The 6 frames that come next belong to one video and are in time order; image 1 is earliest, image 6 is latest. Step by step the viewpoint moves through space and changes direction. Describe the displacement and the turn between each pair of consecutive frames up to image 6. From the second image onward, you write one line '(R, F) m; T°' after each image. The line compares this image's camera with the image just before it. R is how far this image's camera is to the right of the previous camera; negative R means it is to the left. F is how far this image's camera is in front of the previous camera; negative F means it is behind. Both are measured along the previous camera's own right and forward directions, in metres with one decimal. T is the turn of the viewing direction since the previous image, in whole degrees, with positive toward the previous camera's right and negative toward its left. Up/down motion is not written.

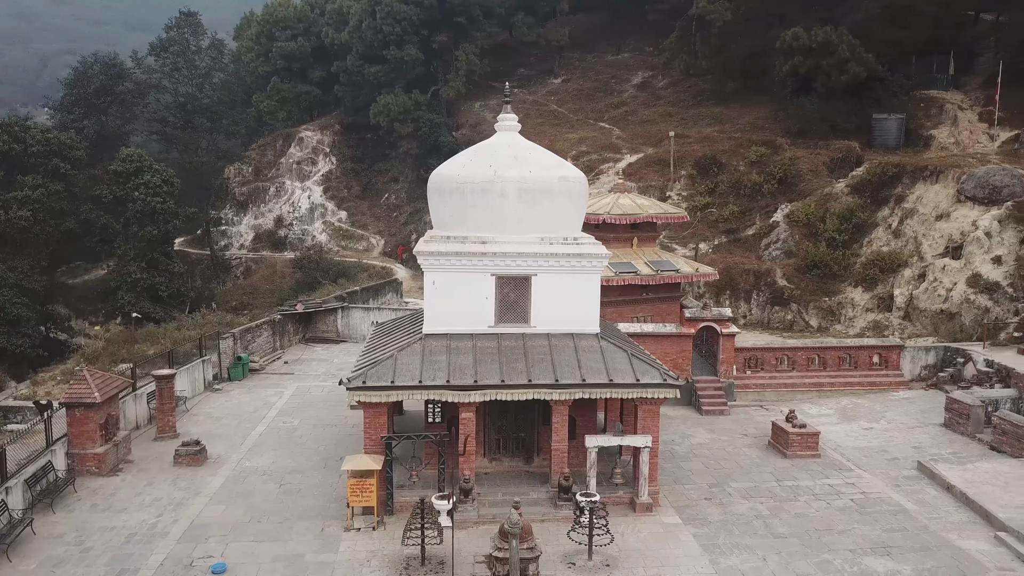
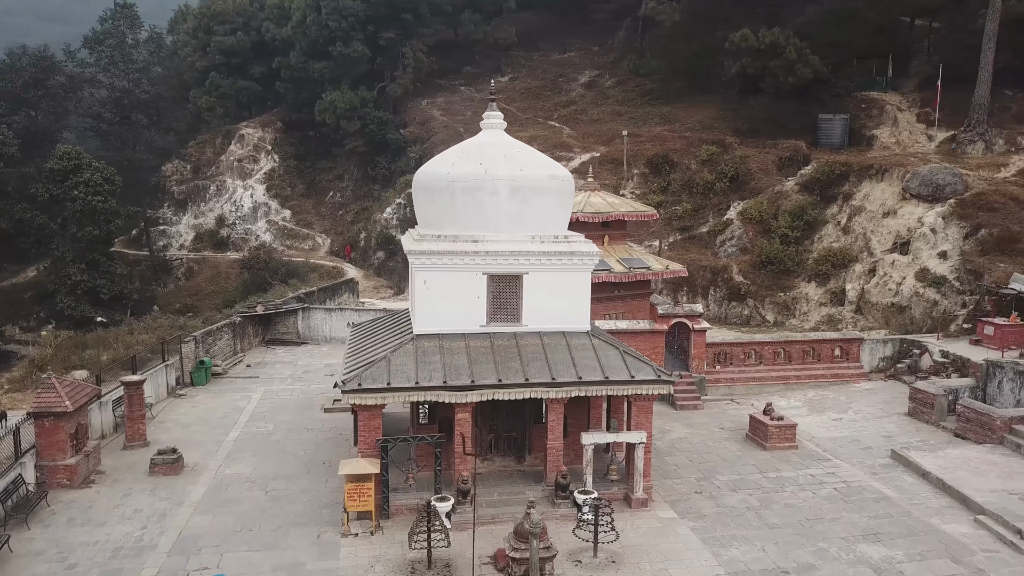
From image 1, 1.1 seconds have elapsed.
(-1.0, +0.1) m; +5°
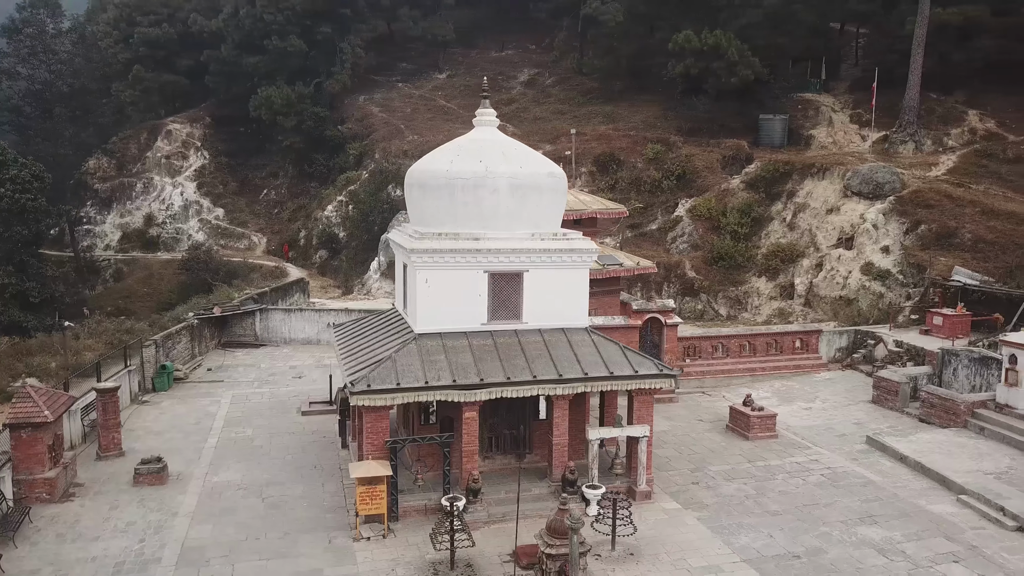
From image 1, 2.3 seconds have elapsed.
(-1.5, +0.1) m; +6°
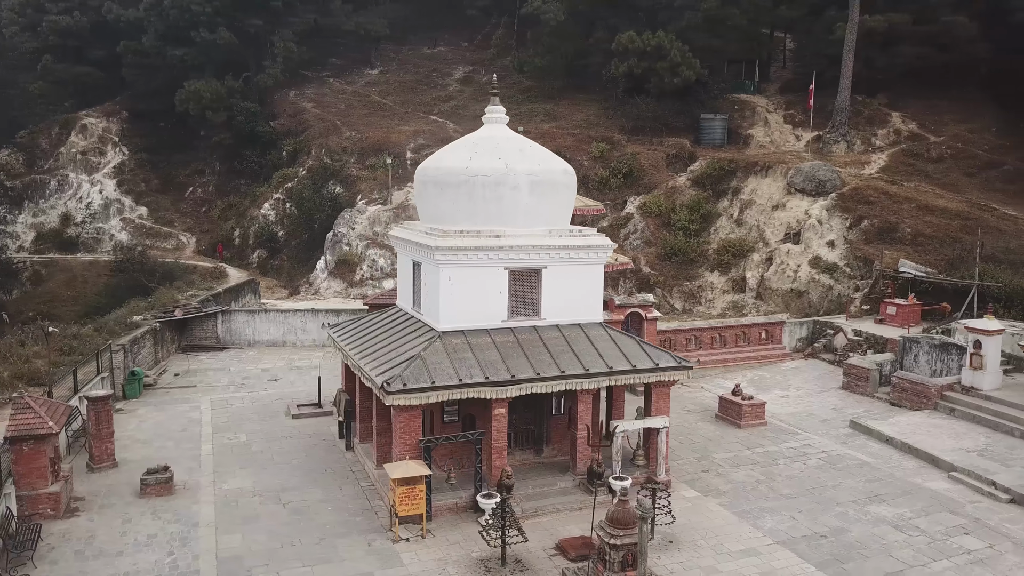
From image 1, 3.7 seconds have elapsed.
(-2.0, 0.0) m; +7°
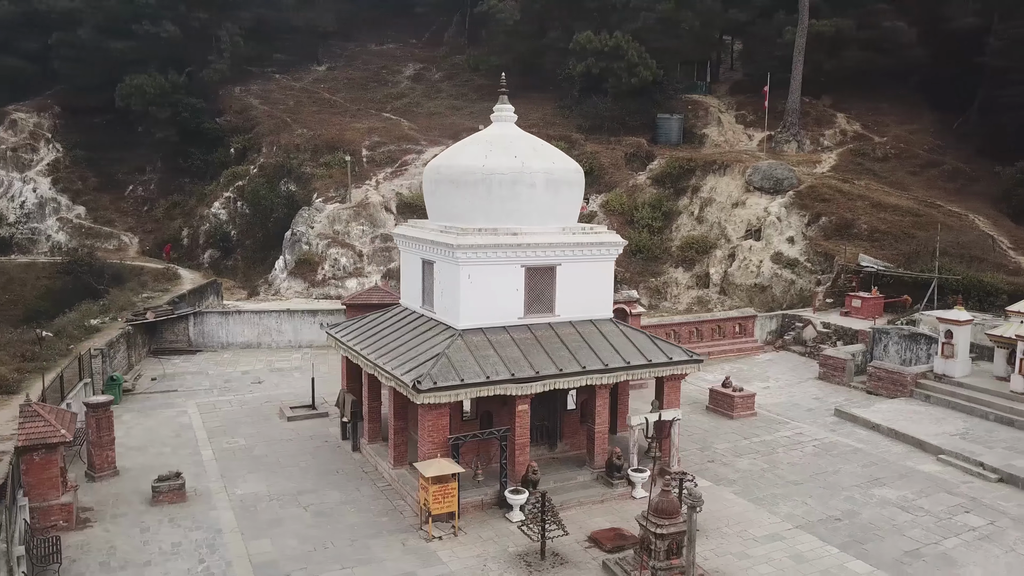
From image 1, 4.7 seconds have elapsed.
(-1.6, 0.0) m; +5°
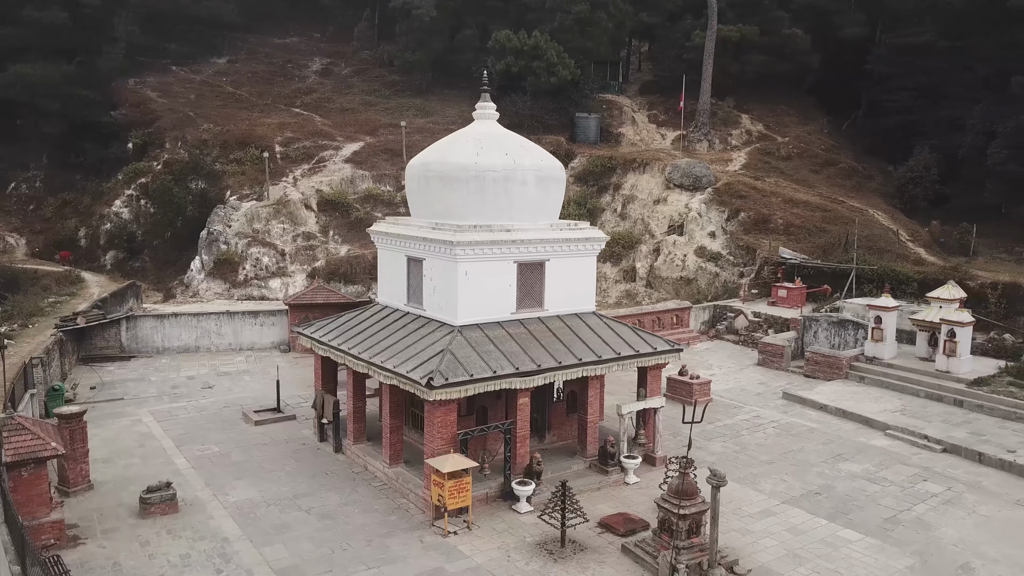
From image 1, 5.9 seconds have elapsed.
(-2.0, -0.1) m; +8°
